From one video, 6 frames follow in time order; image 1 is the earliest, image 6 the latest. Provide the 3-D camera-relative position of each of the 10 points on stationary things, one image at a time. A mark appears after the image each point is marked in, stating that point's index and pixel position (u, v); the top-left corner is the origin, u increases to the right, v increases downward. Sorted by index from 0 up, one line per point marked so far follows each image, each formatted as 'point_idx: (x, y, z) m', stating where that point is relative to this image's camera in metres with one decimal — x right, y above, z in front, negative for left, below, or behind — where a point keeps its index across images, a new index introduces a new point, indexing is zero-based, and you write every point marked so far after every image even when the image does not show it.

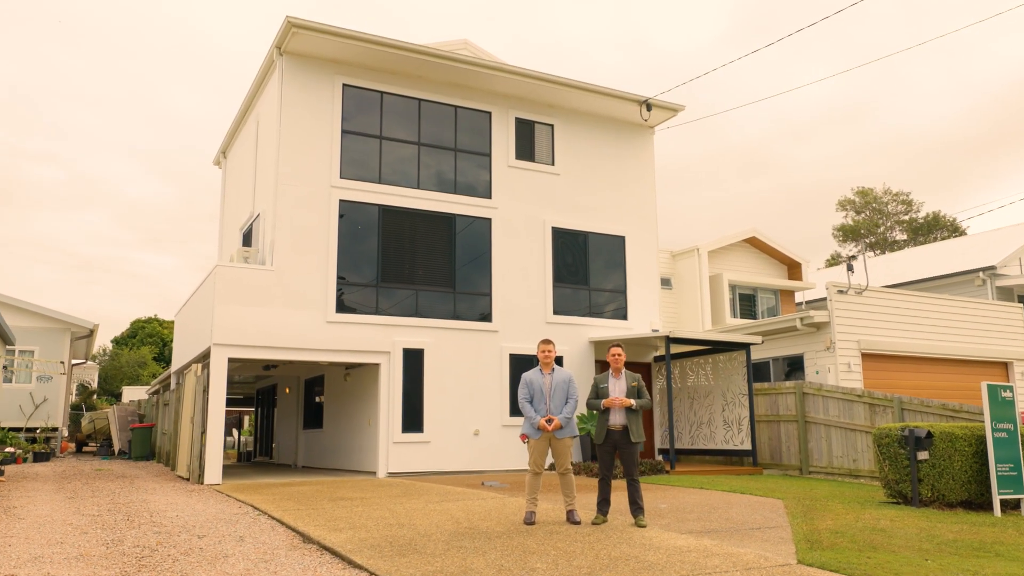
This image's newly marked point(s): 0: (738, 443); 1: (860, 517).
0: (+4.2, -2.9, +15.0) m
1: (+3.5, -2.3, +8.1) m
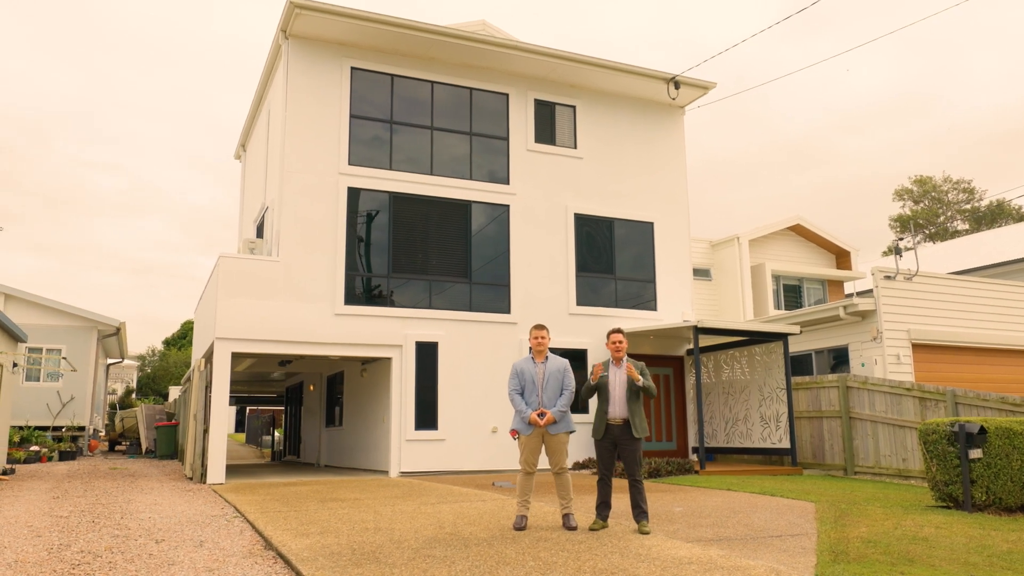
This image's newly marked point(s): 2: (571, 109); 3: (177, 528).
0: (+4.6, -2.7, +14.0) m
1: (+3.5, -2.1, +7.1) m
2: (+1.2, +3.5, +15.6) m
3: (-2.9, -2.1, +7.0) m
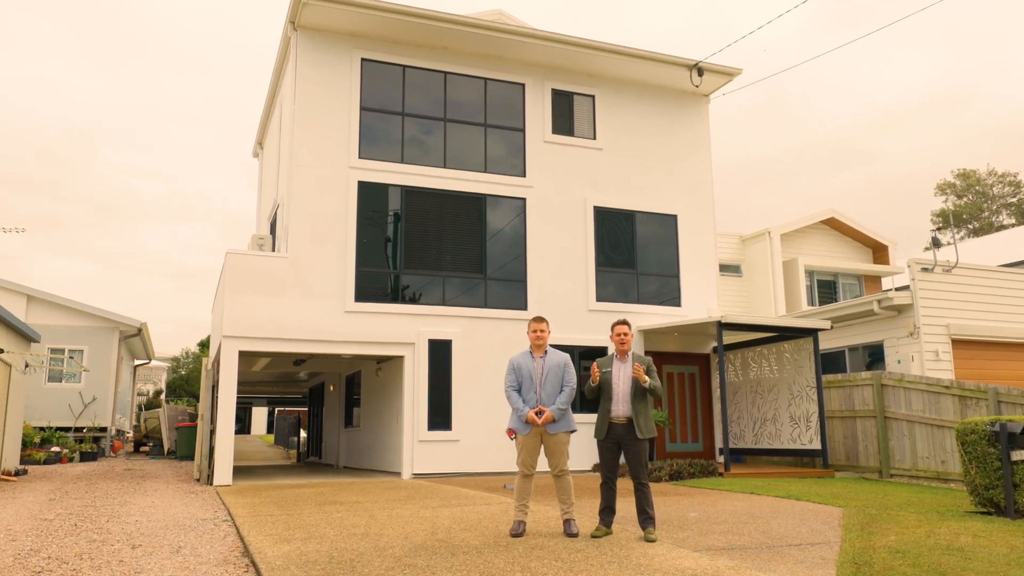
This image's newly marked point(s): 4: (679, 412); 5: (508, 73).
0: (+4.9, -2.6, +13.3) m
1: (+3.4, -2.0, +6.5) m
2: (+1.5, +3.6, +15.1) m
3: (-3.0, -2.1, +6.7) m
4: (+3.1, -2.3, +15.0) m
5: (-0.1, +3.9, +14.3) m
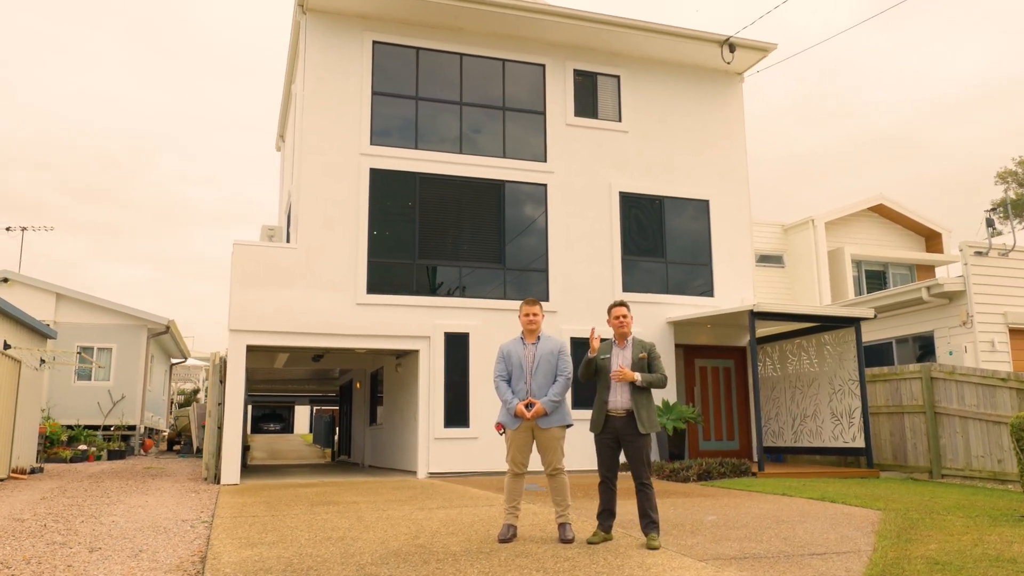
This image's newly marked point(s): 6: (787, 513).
0: (+5.2, -2.4, +12.4) m
1: (+3.4, -1.8, +5.7) m
2: (+1.9, +3.8, +14.4) m
3: (-3.0, -1.9, +6.3) m
4: (+3.6, -2.1, +14.2) m
5: (+0.3, +4.0, +13.7) m
6: (+2.4, -2.0, +7.0) m
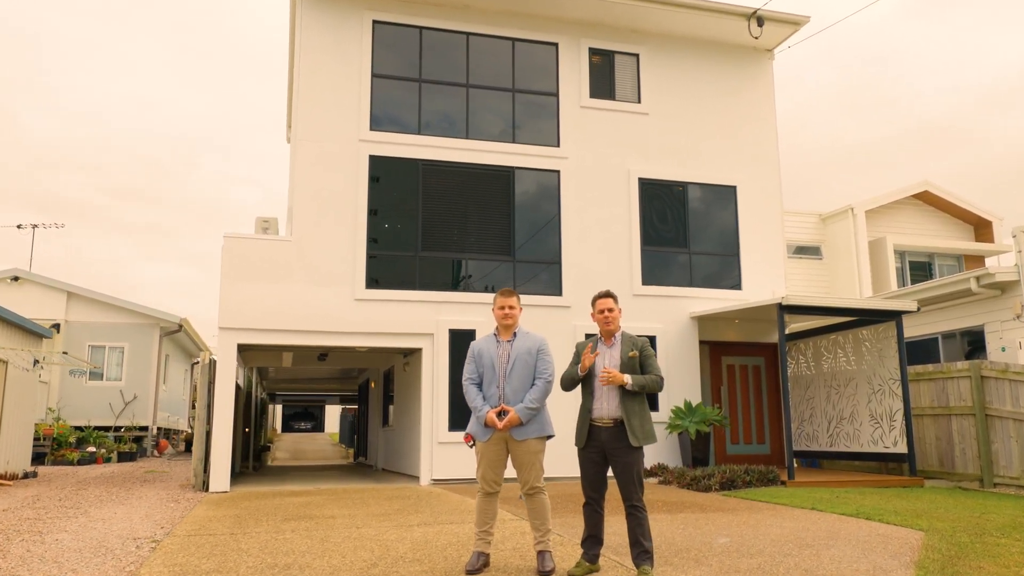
0: (+5.4, -2.2, +11.4) m
1: (+3.2, -1.7, +4.7) m
2: (+2.1, +3.9, +13.5) m
3: (-3.1, -1.9, +5.6) m
4: (+3.8, -2.0, +13.2) m
5: (+0.4, +4.1, +12.9) m
6: (+2.3, -1.9, +6.1) m
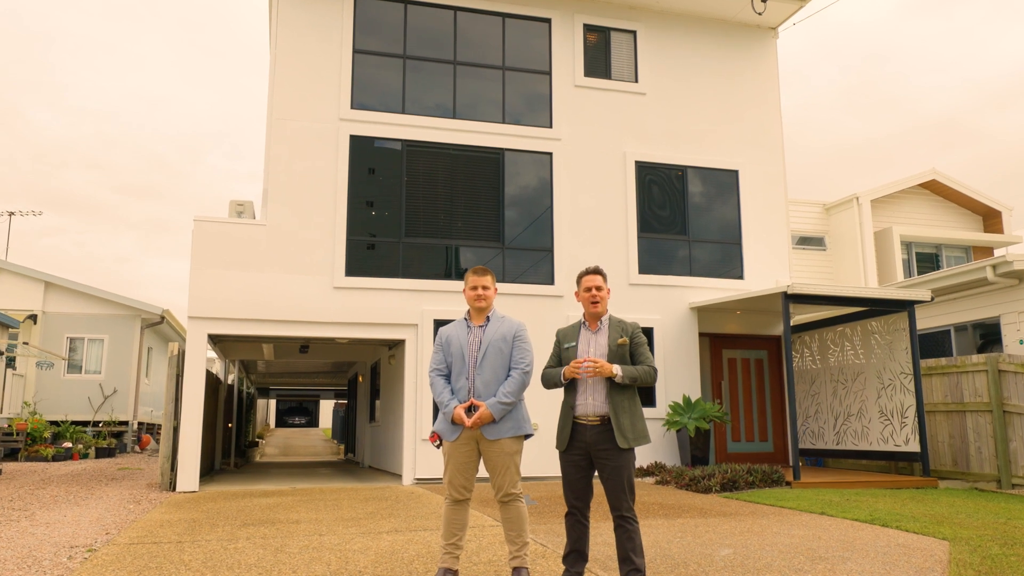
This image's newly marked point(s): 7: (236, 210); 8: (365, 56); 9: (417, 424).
0: (+5.2, -2.1, +10.7) m
1: (+3.0, -1.6, +4.1) m
2: (+1.9, +4.0, +12.8) m
3: (-3.3, -1.7, +5.0) m
4: (+3.6, -1.8, +12.6) m
5: (+0.3, +4.3, +12.2) m
6: (+2.1, -1.8, +5.4) m
7: (-3.9, +1.1, +11.3) m
8: (-2.1, +3.3, +11.4) m
9: (-1.3, -1.8, +10.8) m
